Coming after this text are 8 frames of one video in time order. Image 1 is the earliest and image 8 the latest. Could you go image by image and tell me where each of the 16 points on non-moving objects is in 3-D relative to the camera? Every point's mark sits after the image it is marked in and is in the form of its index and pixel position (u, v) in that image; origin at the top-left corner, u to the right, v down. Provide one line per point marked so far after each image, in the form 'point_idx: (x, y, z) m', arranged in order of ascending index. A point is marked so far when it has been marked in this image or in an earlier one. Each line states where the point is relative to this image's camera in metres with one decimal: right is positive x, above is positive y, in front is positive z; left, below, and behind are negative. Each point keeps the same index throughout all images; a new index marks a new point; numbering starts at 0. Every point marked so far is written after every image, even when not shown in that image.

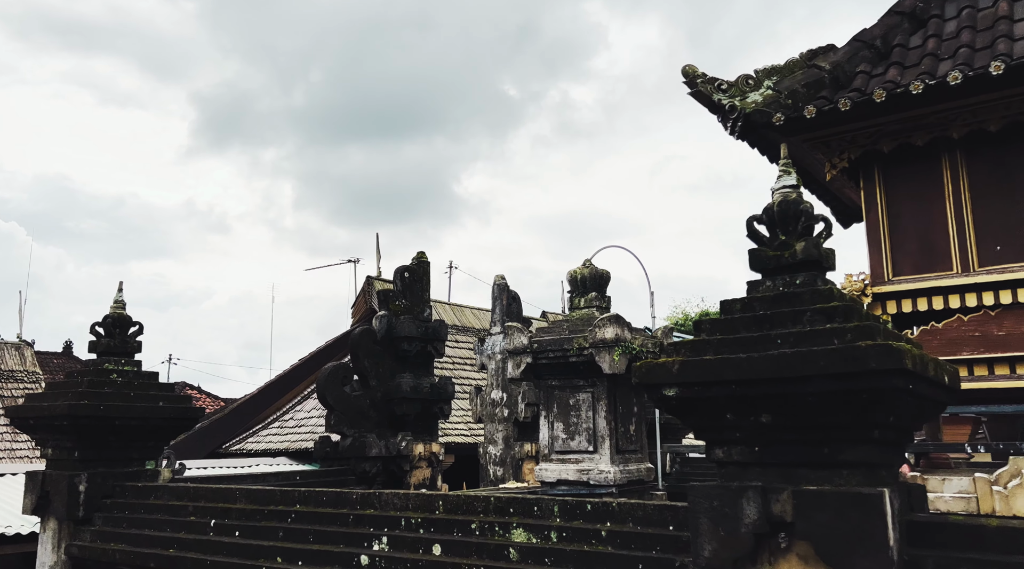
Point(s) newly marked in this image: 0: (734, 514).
0: (+1.1, -1.1, +4.5) m
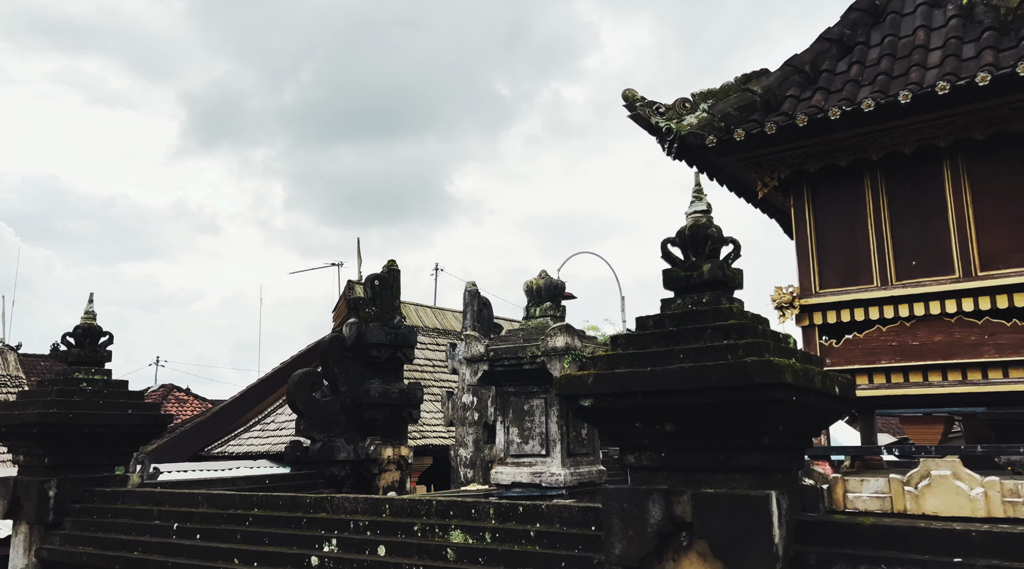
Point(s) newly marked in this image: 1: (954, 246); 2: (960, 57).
0: (+0.7, -1.2, +5.0) m
1: (+3.5, +0.3, +7.4) m
2: (+3.5, +1.8, +7.4) m
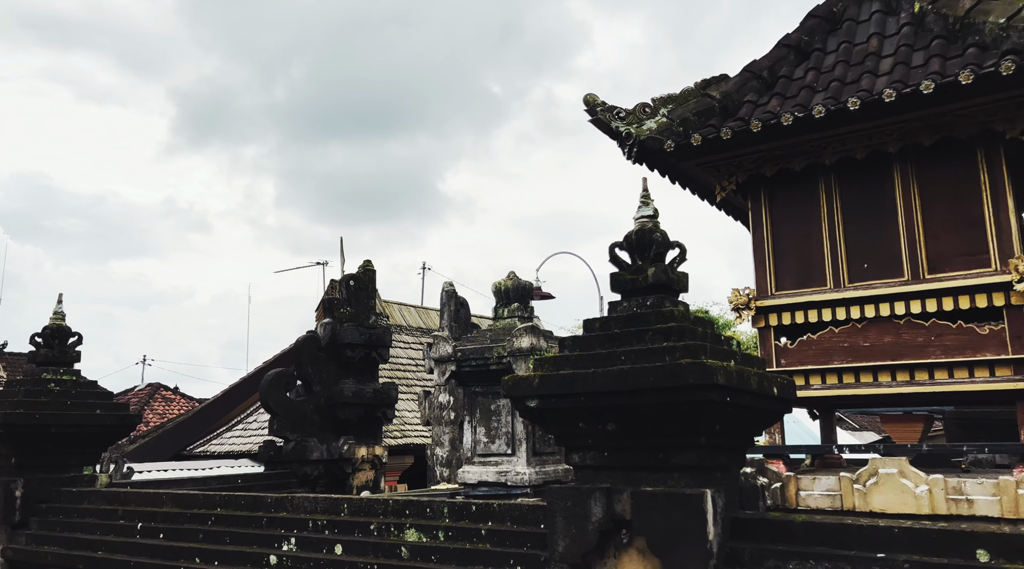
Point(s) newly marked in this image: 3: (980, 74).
0: (+0.4, -1.2, +5.1) m
1: (+3.2, +0.3, +7.6) m
2: (+3.2, +1.8, +7.5) m
3: (+3.3, +1.5, +6.7) m
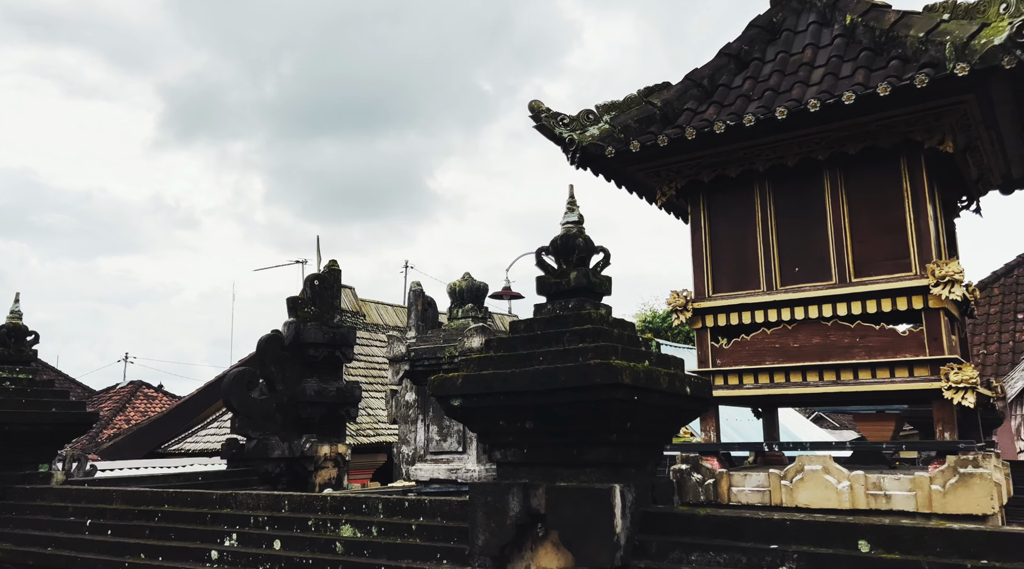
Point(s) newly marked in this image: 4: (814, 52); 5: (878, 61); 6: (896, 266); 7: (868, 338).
0: (-0.1, -1.3, +5.3) m
1: (+2.7, +0.3, +7.9) m
2: (+2.7, +1.7, +7.8) m
3: (+2.8, +1.5, +7.0) m
4: (+2.7, +2.1, +8.5) m
5: (+3.0, +1.8, +7.6) m
6: (+3.1, +0.1, +7.6) m
7: (+2.9, -0.4, +7.6) m
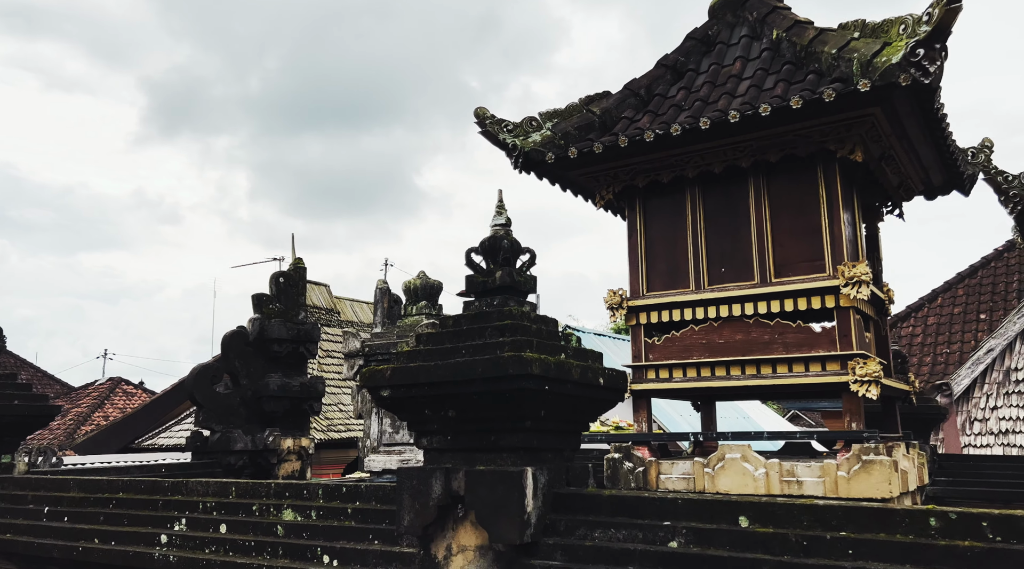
0: (-0.5, -1.3, +5.8) m
1: (+2.1, +0.3, +8.4) m
2: (+2.2, +1.7, +8.3) m
3: (+2.3, +1.5, +7.4) m
4: (+2.2, +2.1, +9.0) m
5: (+2.5, +1.8, +8.1) m
6: (+2.6, +0.1, +8.1) m
7: (+2.4, -0.4, +8.1) m
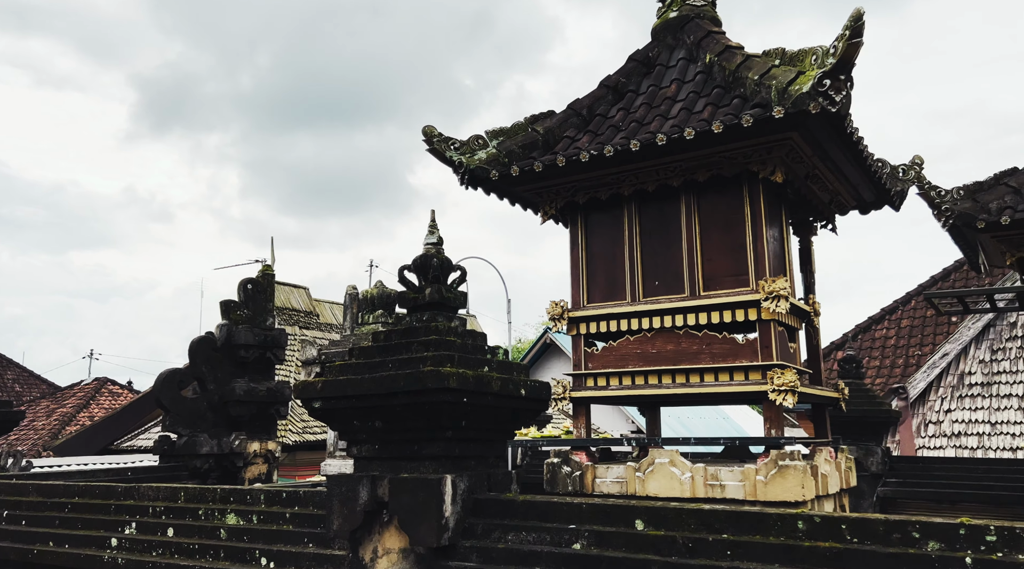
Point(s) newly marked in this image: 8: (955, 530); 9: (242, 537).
0: (-1.0, -1.4, +6.1) m
1: (+1.6, +0.1, +8.8) m
2: (+1.6, +1.6, +8.7) m
3: (+1.8, +1.3, +7.9) m
4: (+1.6, +2.0, +9.4) m
5: (+1.9, +1.7, +8.6) m
6: (+2.0, 0.0, +8.5) m
7: (+1.8, -0.5, +8.5) m
8: (+2.0, -1.1, +4.4) m
9: (-2.0, -1.9, +7.0) m
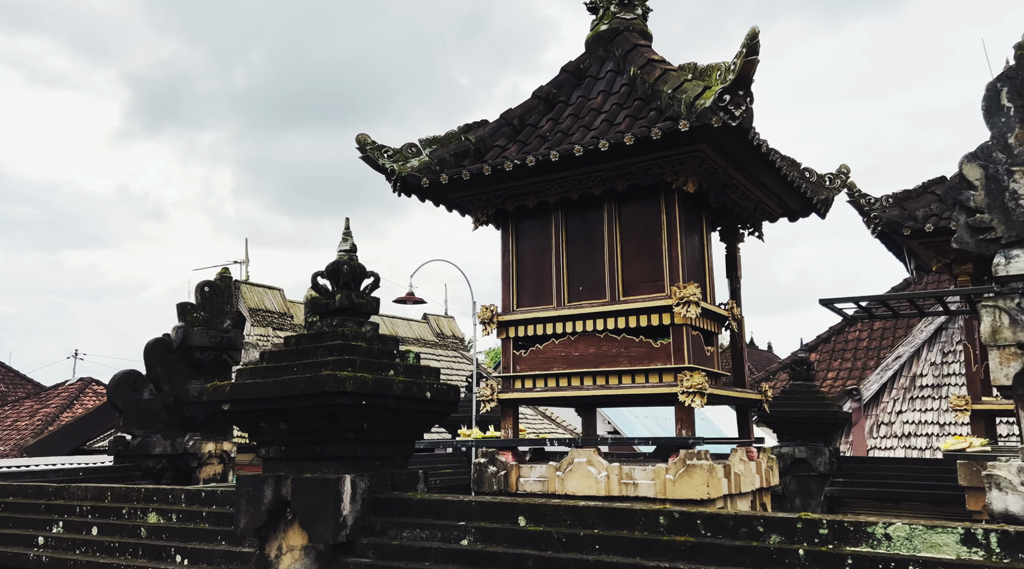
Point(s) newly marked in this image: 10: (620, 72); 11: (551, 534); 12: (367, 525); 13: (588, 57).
0: (-1.7, -1.4, +6.4) m
1: (+0.9, +0.1, +9.1) m
2: (+0.9, +1.6, +9.0) m
3: (+1.1, +1.3, +8.1) m
4: (+0.9, +1.9, +9.7) m
5: (+1.2, +1.6, +8.8) m
6: (+1.3, 0.0, +8.8) m
7: (+1.1, -0.6, +8.8) m
8: (+1.4, -1.2, +4.6) m
9: (-2.7, -1.9, +7.2) m
10: (+1.1, +2.3, +10.0) m
11: (+0.2, -1.4, +5.4) m
12: (-1.0, -1.6, +6.2) m
13: (+0.8, +2.5, +10.4) m
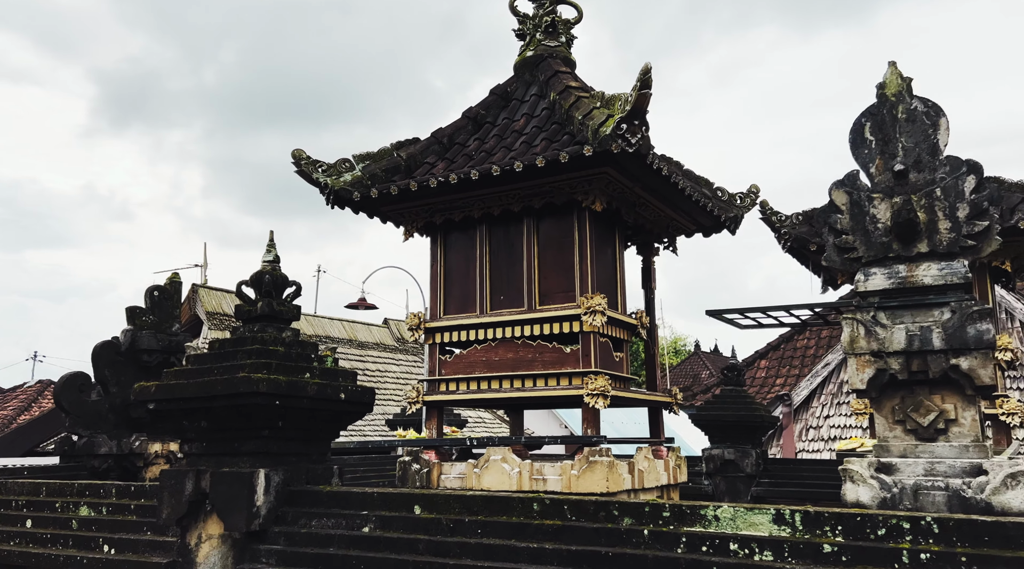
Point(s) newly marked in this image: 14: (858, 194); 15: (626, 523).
0: (-2.4, -1.5, +6.9) m
1: (+0.1, 0.0, +9.7) m
2: (+0.2, +1.5, +9.6) m
3: (+0.4, +1.2, +8.8) m
4: (+0.1, +1.8, +10.3) m
5: (+0.5, +1.5, +9.5) m
6: (+0.5, -0.1, +9.4) m
7: (+0.3, -0.7, +9.4) m
8: (+0.7, -1.3, +5.3) m
9: (-3.4, -2.0, +7.7) m
10: (+0.3, +2.1, +10.6) m
11: (-0.5, -1.5, +6.0) m
12: (-1.7, -1.7, +6.8) m
13: (0.0, +2.4, +11.0) m
14: (+2.7, +0.7, +7.3) m
15: (+0.6, -1.4, +5.3) m
